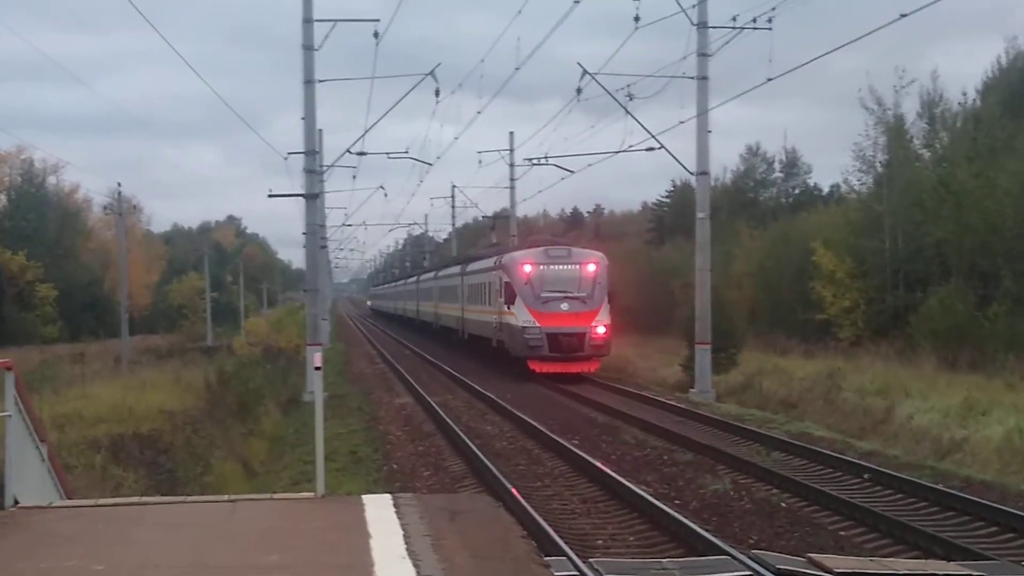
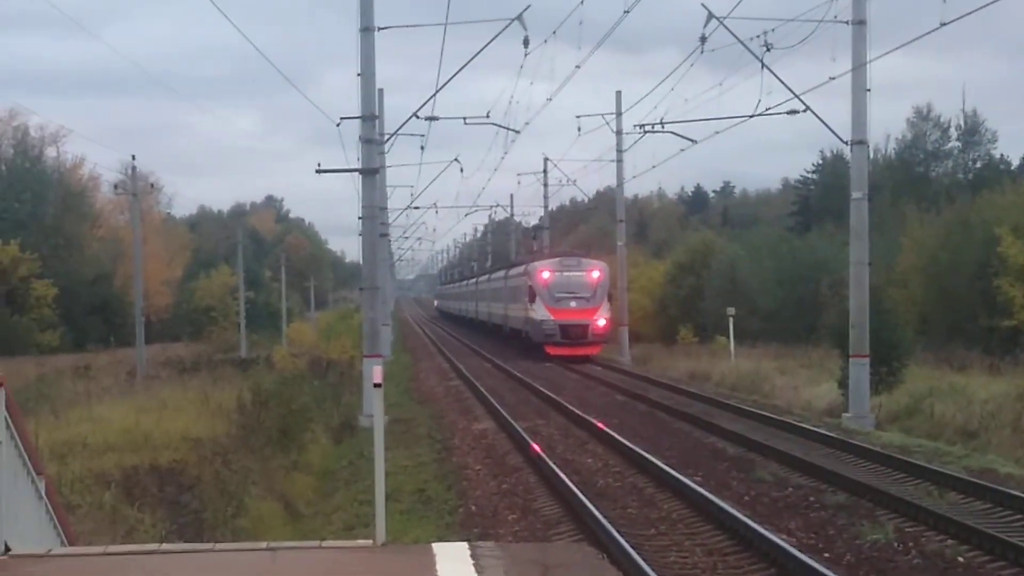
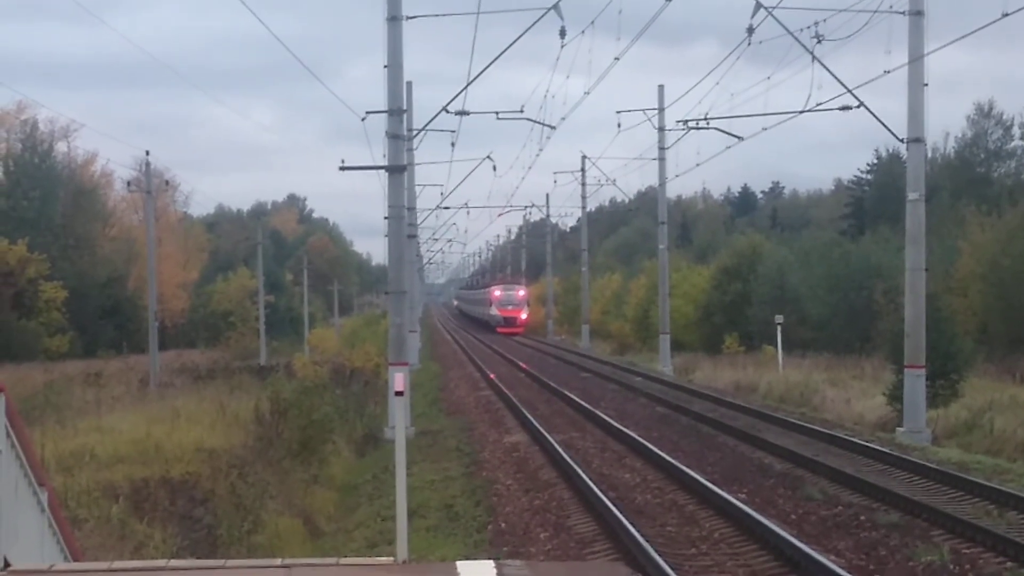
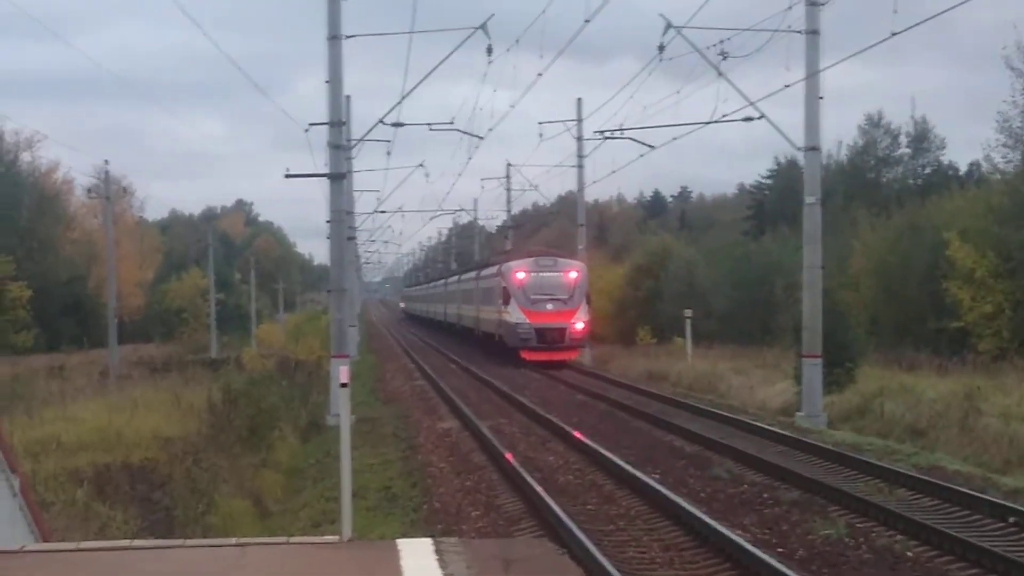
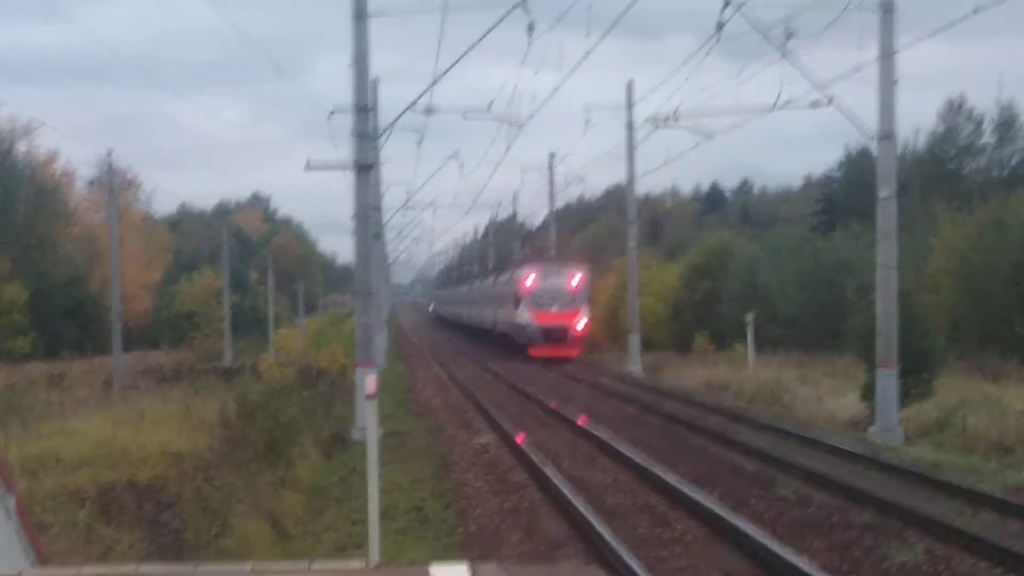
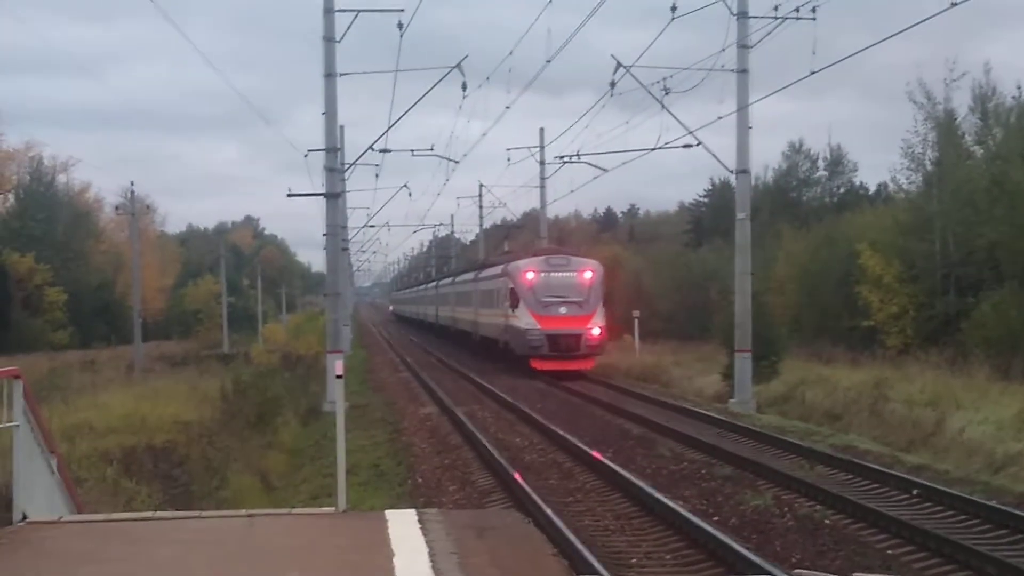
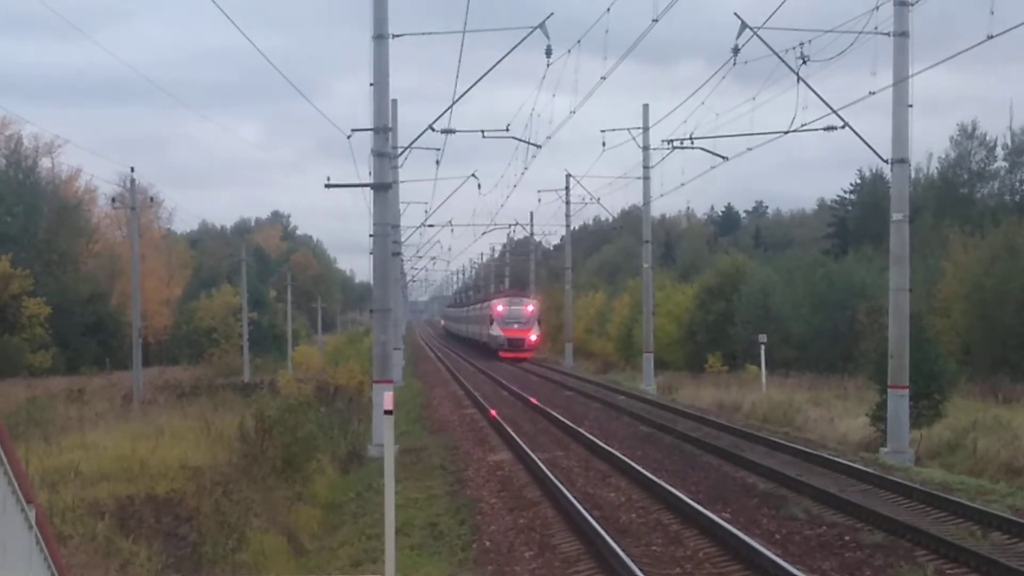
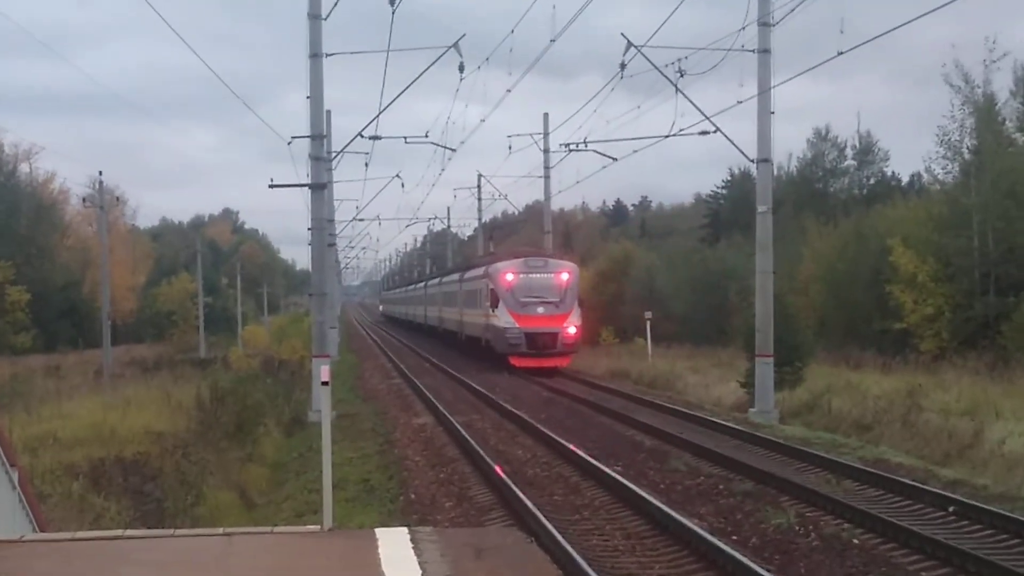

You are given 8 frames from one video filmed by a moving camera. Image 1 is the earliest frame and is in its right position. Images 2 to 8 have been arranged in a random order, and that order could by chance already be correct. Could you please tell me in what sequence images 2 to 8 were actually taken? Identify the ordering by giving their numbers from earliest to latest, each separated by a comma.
6, 8, 4, 2, 5, 7, 3
